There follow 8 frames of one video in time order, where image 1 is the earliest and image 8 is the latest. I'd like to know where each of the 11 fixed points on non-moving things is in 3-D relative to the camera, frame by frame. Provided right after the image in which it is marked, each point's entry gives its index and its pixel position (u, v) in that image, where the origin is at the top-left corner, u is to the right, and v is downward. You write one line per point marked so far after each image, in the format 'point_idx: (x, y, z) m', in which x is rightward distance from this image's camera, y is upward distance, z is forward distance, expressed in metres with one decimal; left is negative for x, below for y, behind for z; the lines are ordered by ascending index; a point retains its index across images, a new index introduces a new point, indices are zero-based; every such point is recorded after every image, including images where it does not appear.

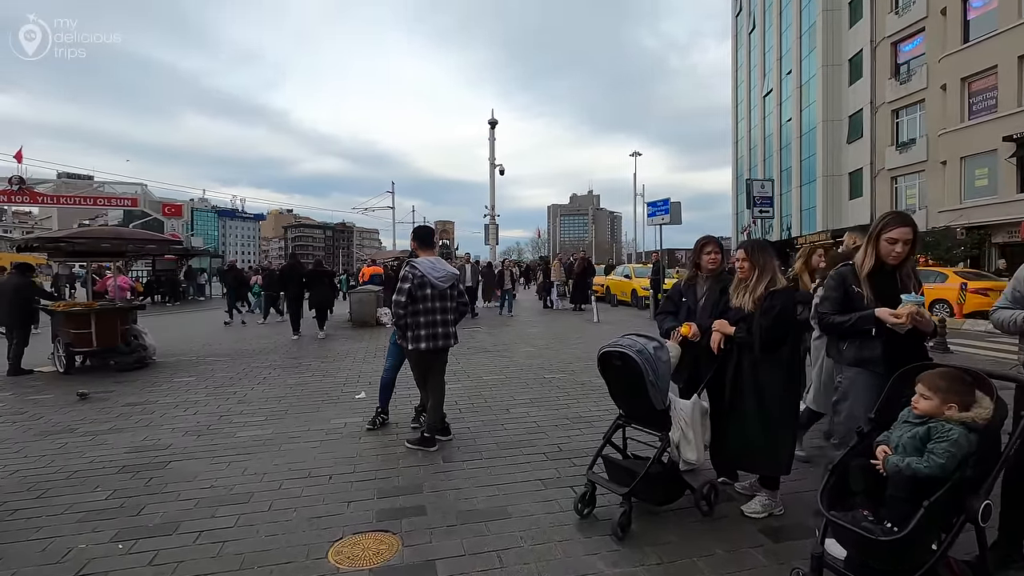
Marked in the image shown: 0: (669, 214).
0: (+4.6, +2.2, +15.4) m
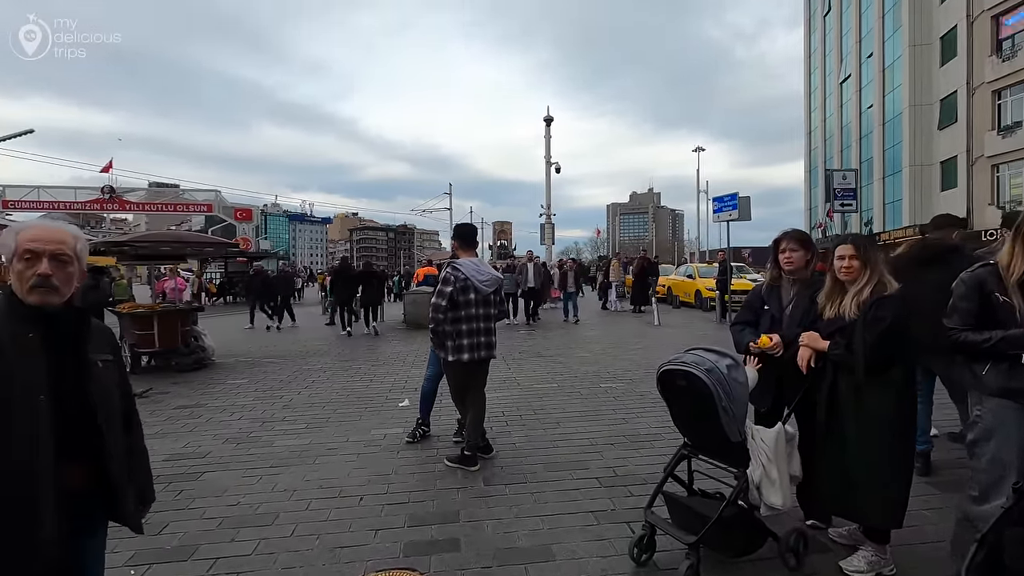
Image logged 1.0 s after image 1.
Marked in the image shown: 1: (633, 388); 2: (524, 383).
0: (+6.1, +2.1, +14.4) m
1: (+1.6, -1.4, +7.2) m
2: (+0.2, -1.4, +7.5) m
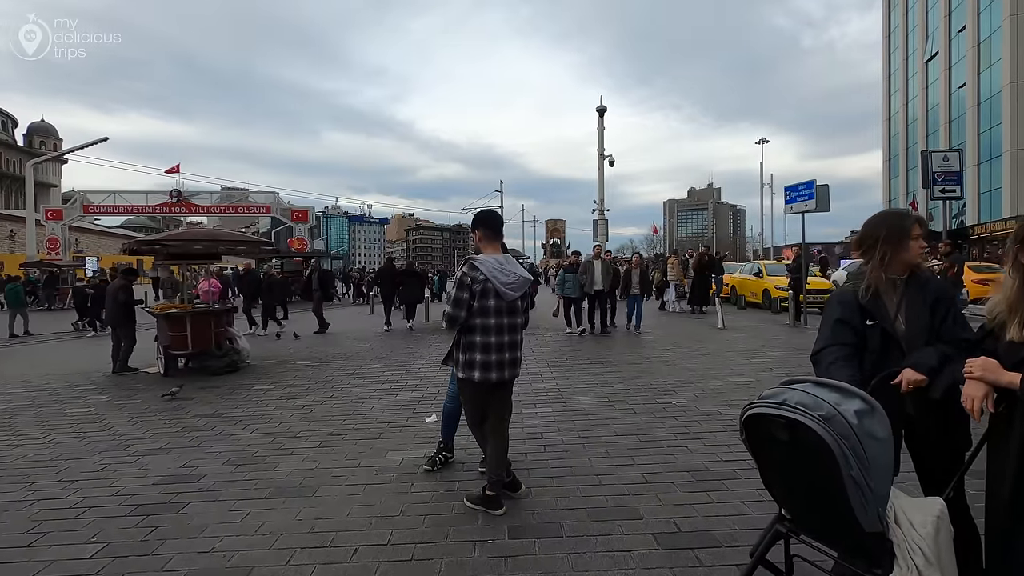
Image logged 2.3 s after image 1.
0: (+7.3, +2.1, +12.8) m
1: (+2.1, -1.4, +6.2) m
2: (+0.7, -1.4, +6.6) m
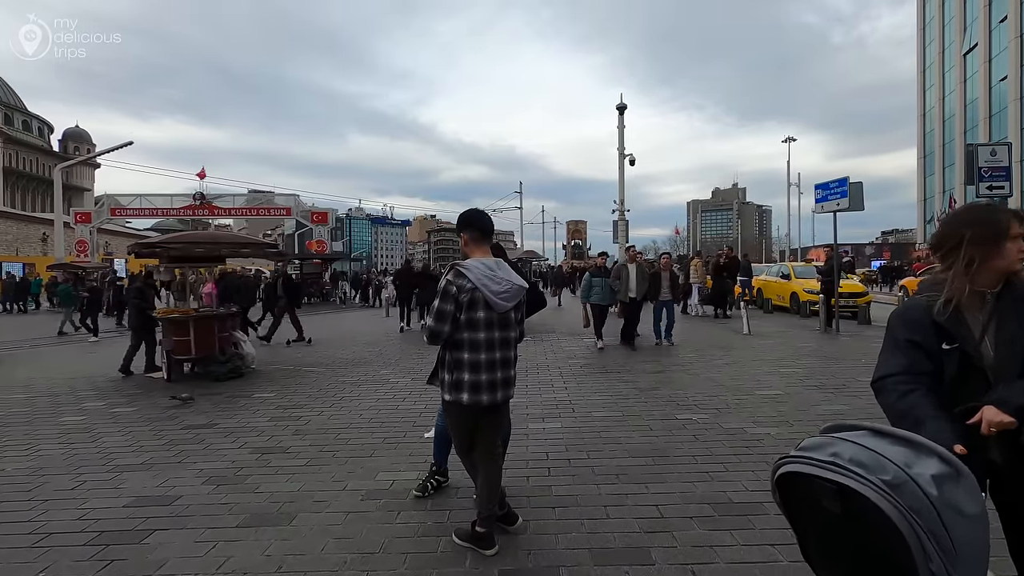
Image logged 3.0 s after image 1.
0: (+7.6, +2.1, +12.1) m
1: (+2.2, -1.4, +5.6) m
2: (+0.8, -1.4, +6.1) m
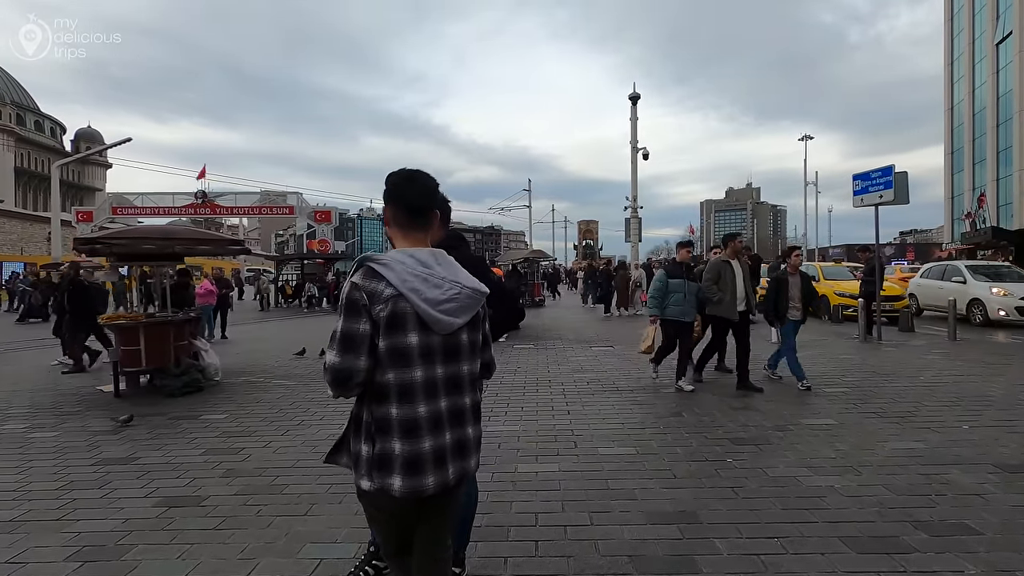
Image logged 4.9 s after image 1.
0: (+7.6, +2.0, +10.7) m
1: (+2.0, -1.5, +4.4) m
2: (+0.6, -1.5, +4.8) m
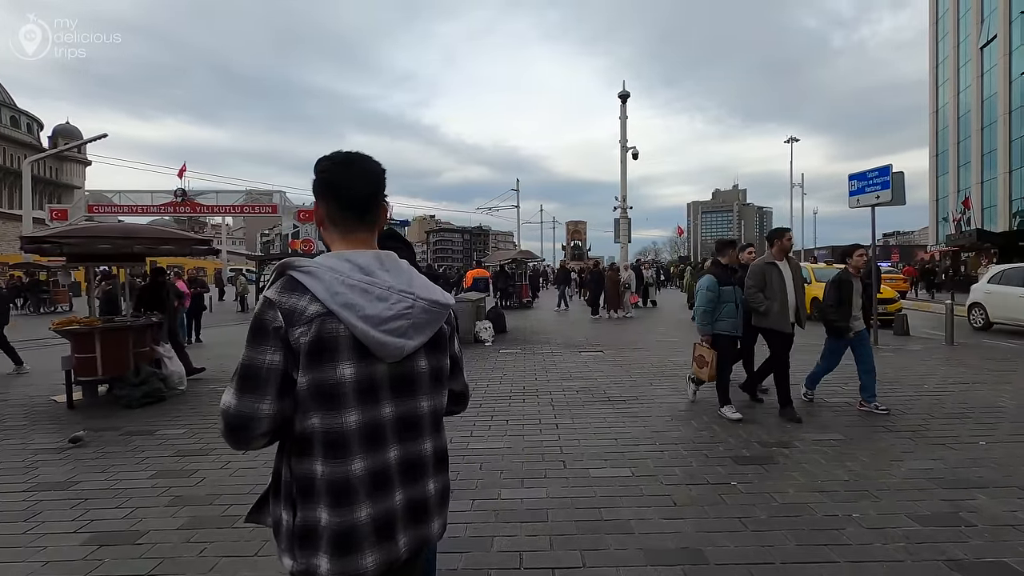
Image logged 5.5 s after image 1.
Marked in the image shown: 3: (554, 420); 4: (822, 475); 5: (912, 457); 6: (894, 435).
0: (+7.3, +1.9, +10.4) m
1: (+1.9, -1.5, +4.0) m
2: (+0.5, -1.5, +4.4) m
3: (+0.5, -1.4, +6.0) m
4: (+2.5, -1.5, +4.3) m
5: (+3.5, -1.5, +4.6) m
6: (+3.7, -1.4, +5.2) m
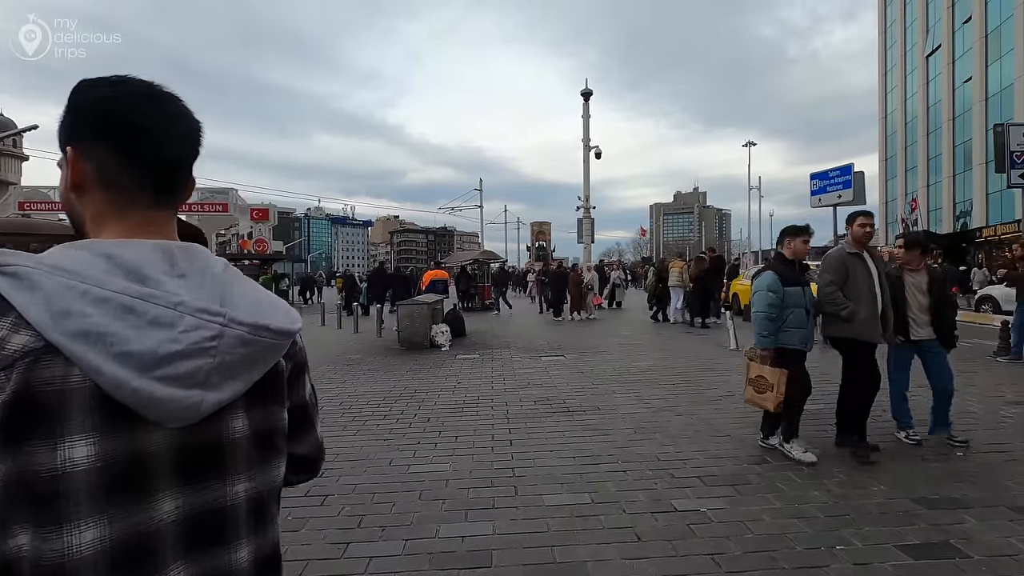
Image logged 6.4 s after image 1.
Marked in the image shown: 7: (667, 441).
0: (+6.5, +1.9, +10.3) m
1: (+1.5, -1.5, +3.5) m
2: (+0.1, -1.6, +3.9) m
3: (0.0, -1.5, +5.4) m
4: (+2.1, -1.5, +3.9) m
5: (+3.0, -1.5, +4.3) m
6: (+3.3, -1.4, +4.9) m
7: (+1.5, -1.5, +5.1) m
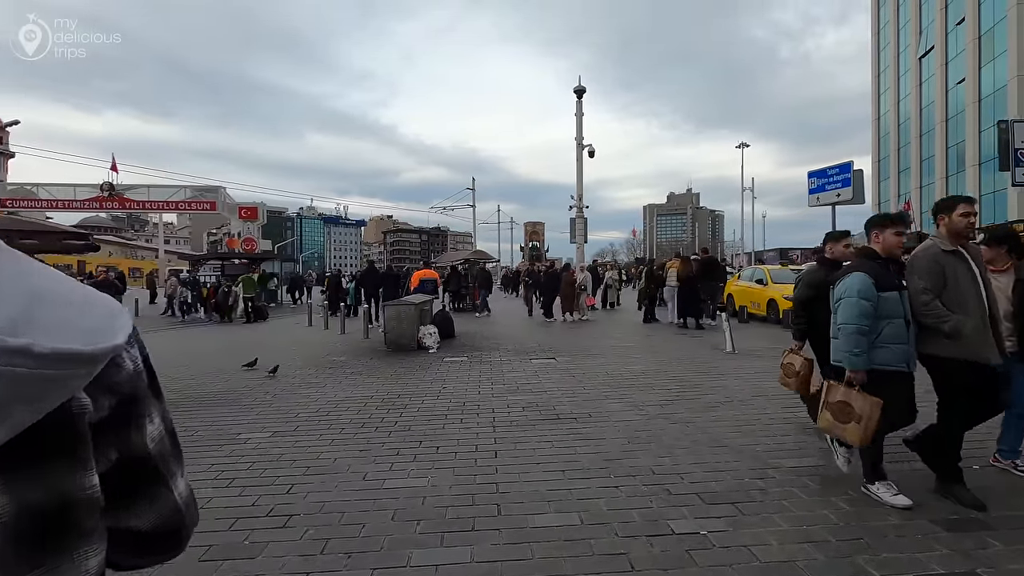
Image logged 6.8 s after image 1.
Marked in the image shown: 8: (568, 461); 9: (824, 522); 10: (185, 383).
0: (+6.3, +1.9, +10.0) m
1: (+1.4, -1.6, +3.2) m
2: (0.0, -1.6, +3.5) m
3: (-0.2, -1.5, +5.1) m
4: (+2.0, -1.5, +3.5) m
5: (+2.9, -1.5, +3.9) m
6: (+3.1, -1.5, +4.6) m
7: (+1.3, -1.5, +4.8) m
8: (+0.5, -1.5, +4.6) m
9: (+2.0, -1.5, +3.5) m
10: (-5.1, -1.5, +8.3) m
